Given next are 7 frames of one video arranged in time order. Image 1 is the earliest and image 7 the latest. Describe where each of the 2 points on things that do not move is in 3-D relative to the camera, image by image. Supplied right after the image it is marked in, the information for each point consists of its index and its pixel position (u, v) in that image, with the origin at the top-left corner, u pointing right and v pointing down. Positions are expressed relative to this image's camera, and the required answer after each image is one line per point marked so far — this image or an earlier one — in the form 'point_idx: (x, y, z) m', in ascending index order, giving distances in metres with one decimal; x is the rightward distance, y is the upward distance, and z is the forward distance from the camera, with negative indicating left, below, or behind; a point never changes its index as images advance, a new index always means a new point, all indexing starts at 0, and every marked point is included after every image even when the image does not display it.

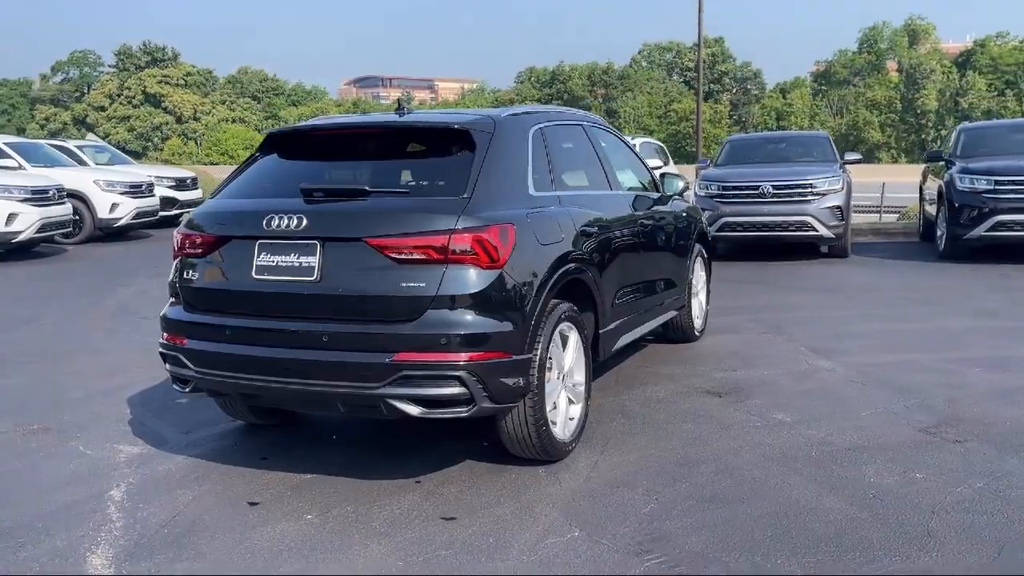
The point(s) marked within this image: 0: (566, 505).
0: (+0.3, -1.1, +4.4) m
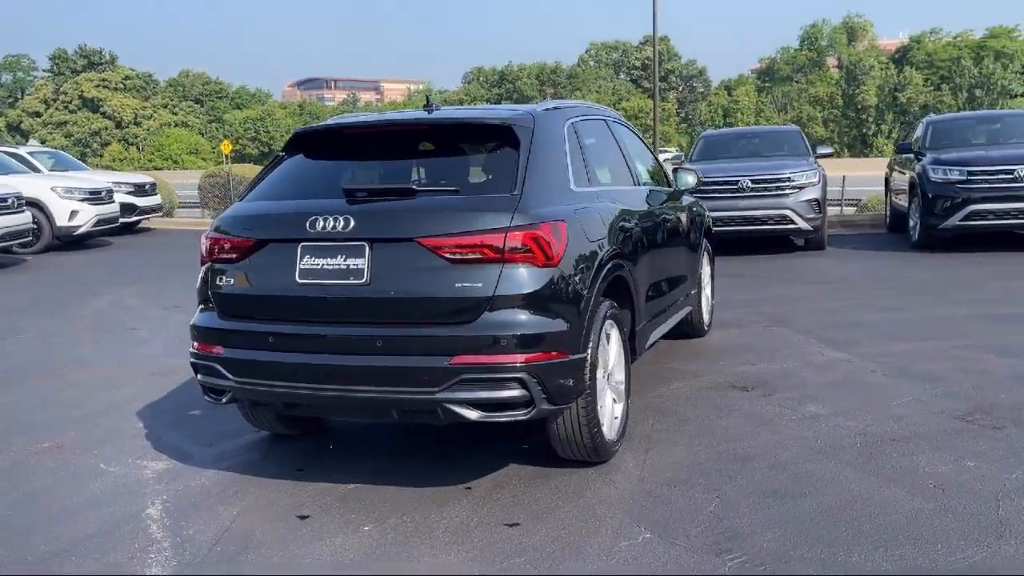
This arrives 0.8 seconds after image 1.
0: (+0.6, -1.1, +4.3) m
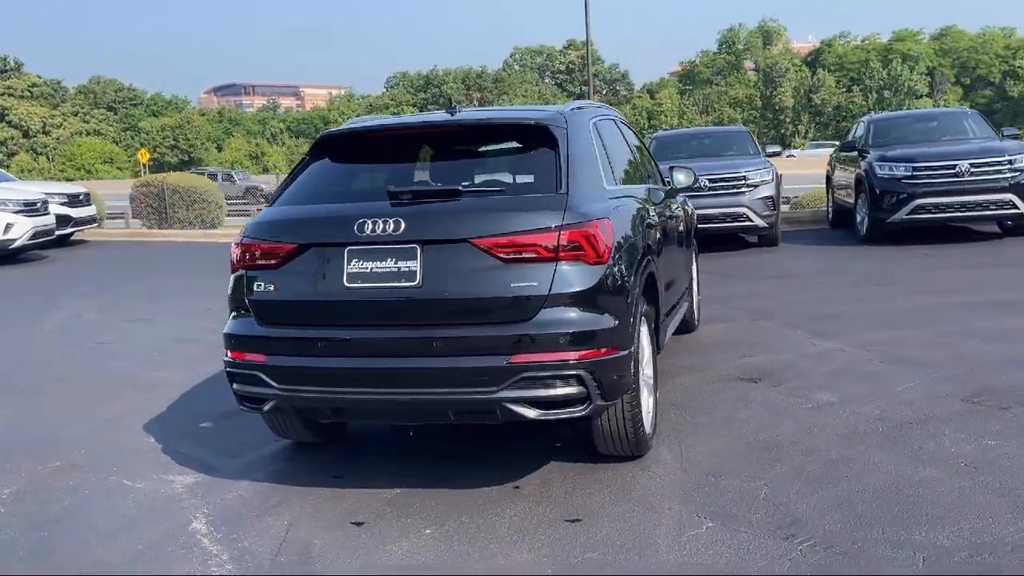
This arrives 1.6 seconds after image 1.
0: (+0.9, -1.1, +4.4) m
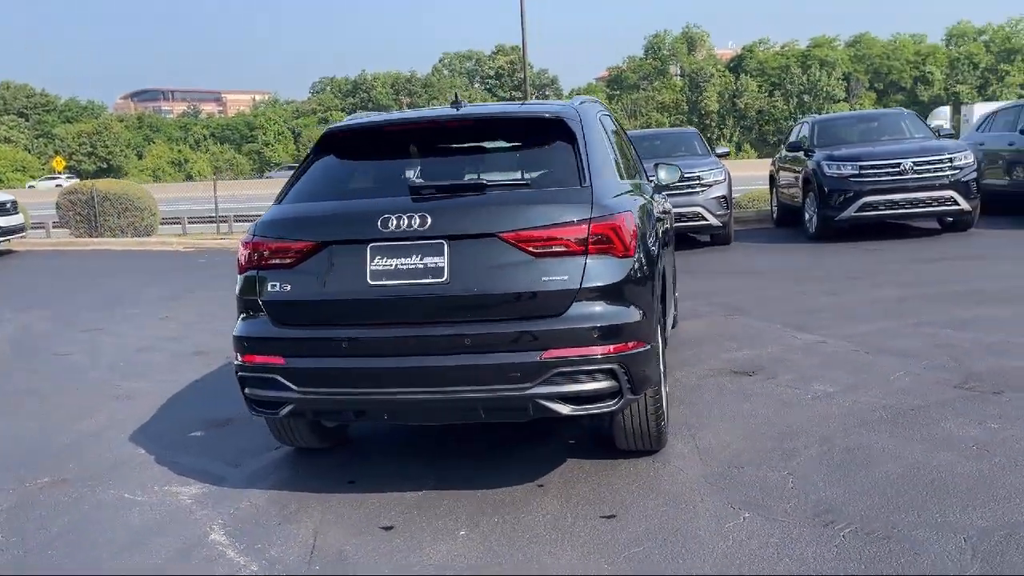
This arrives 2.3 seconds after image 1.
0: (+1.0, -1.0, +4.4) m
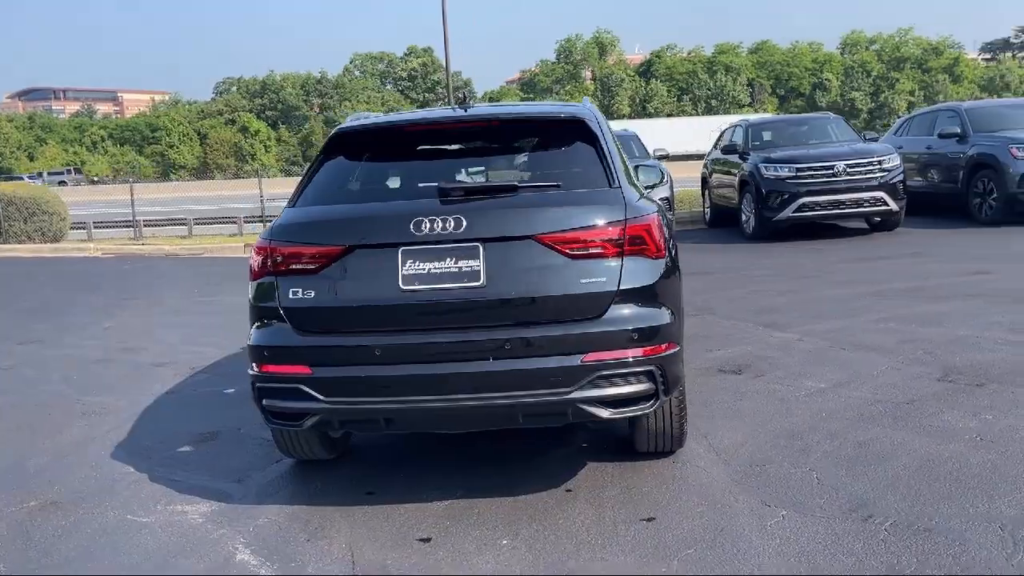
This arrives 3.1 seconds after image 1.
0: (+1.2, -1.0, +4.4) m
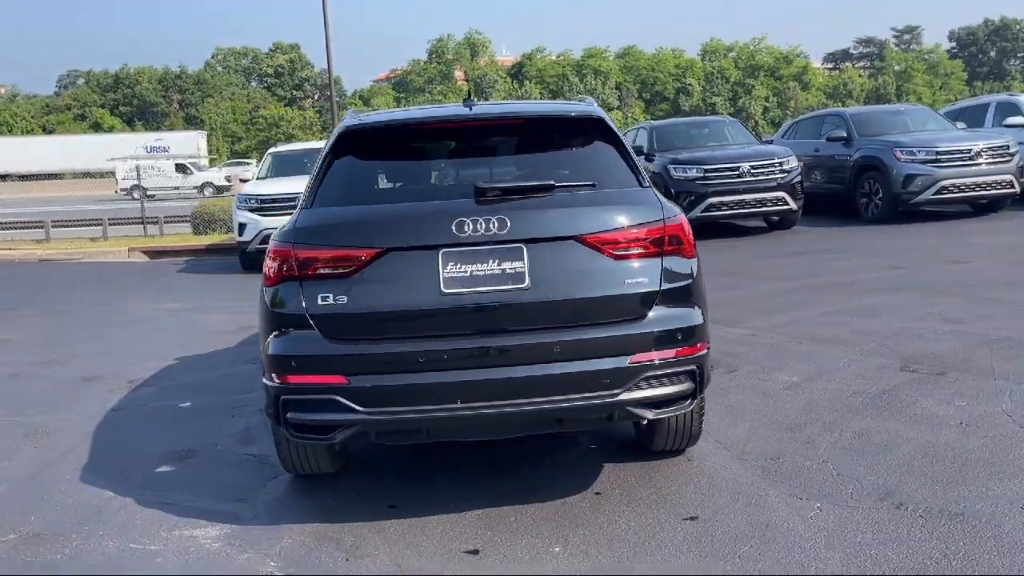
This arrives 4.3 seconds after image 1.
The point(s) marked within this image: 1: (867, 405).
0: (+1.3, -1.0, +4.5) m
1: (+2.3, -0.8, +5.7) m
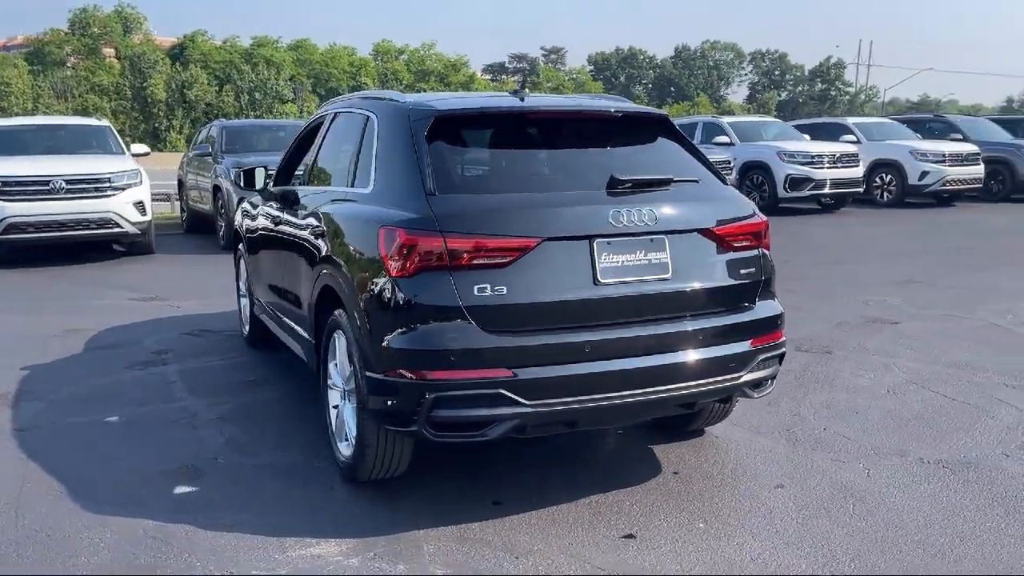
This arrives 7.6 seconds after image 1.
0: (+1.7, -1.0, +5.1) m
1: (+2.2, -0.7, +6.6) m
